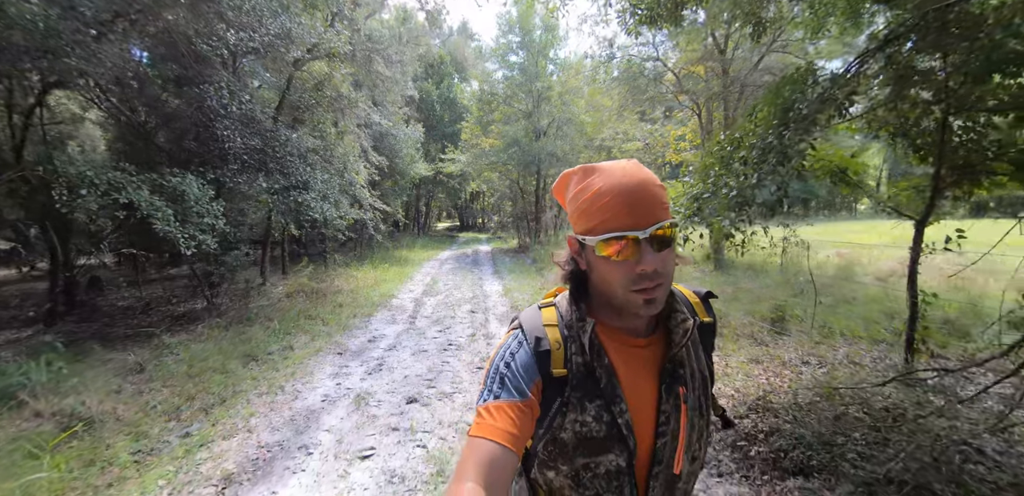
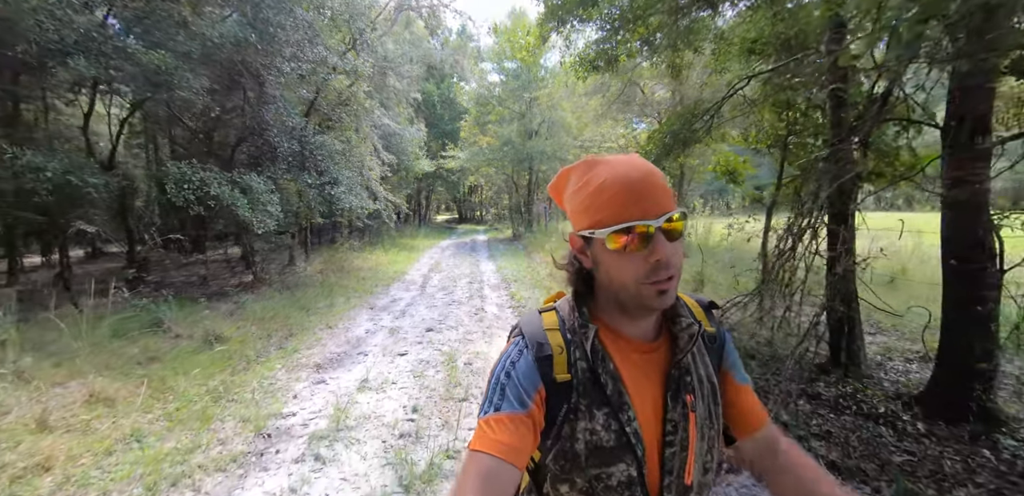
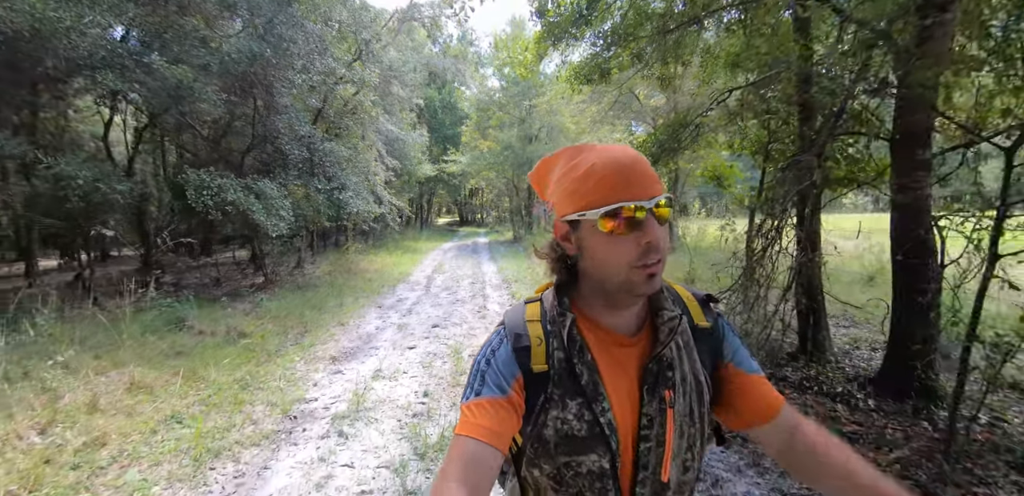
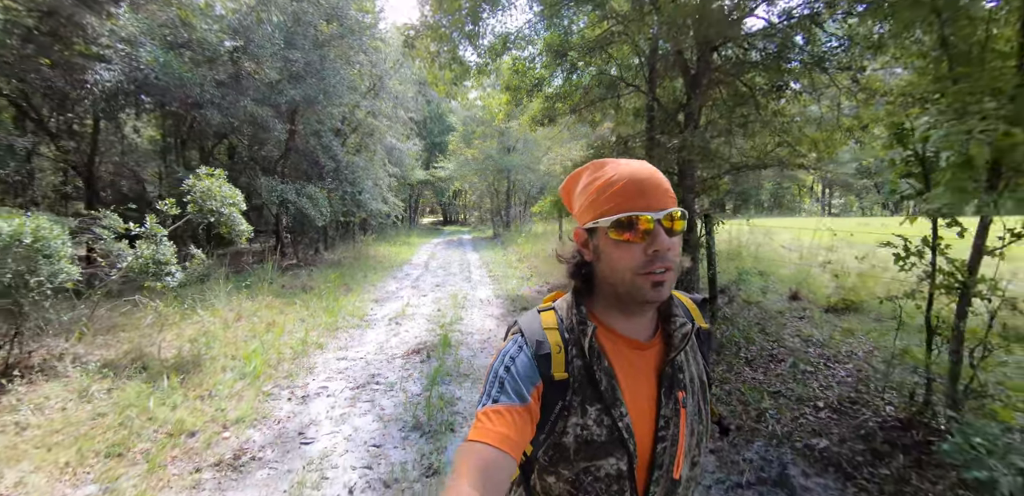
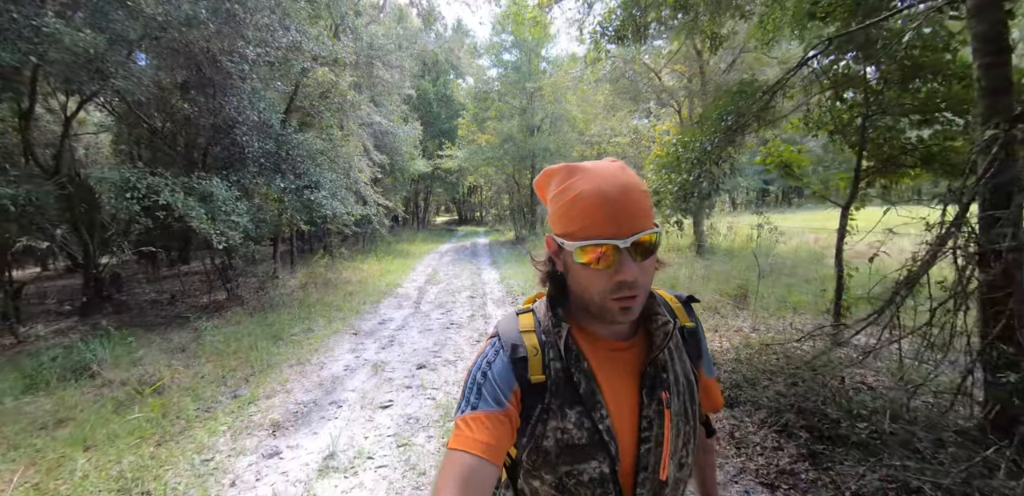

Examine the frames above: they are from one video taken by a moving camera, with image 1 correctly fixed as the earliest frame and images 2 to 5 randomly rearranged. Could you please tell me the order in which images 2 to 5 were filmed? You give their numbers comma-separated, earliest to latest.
5, 2, 3, 4
